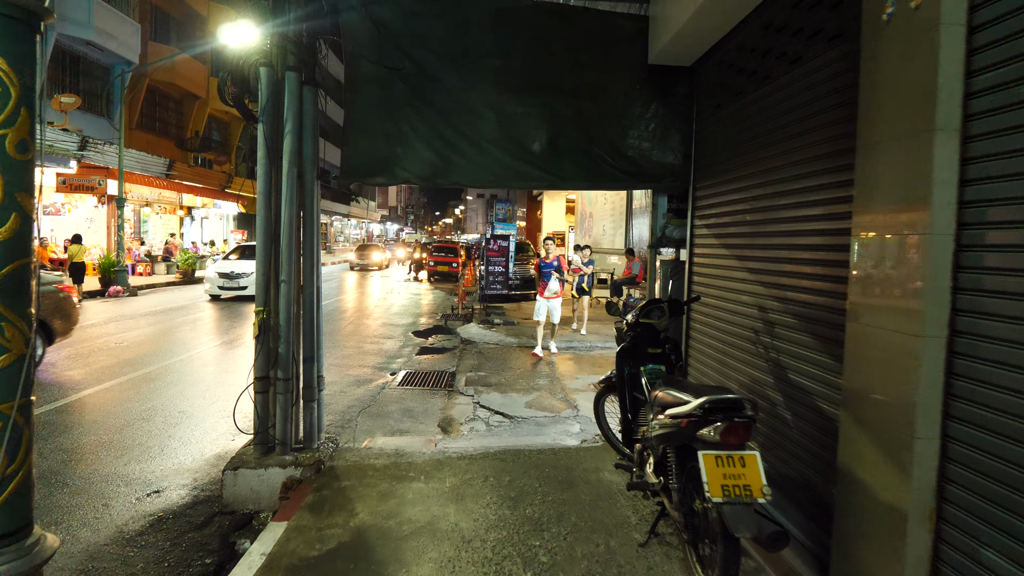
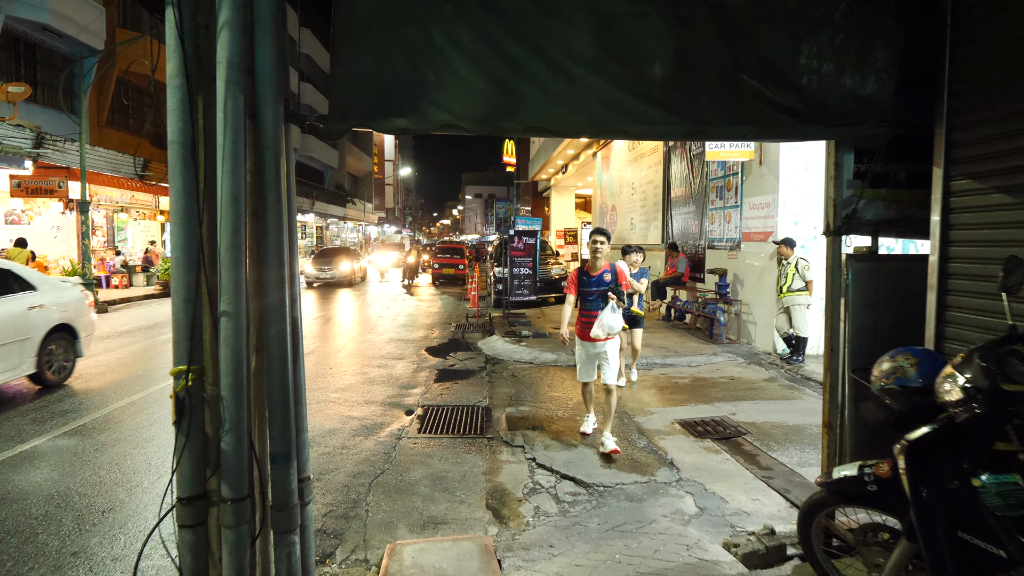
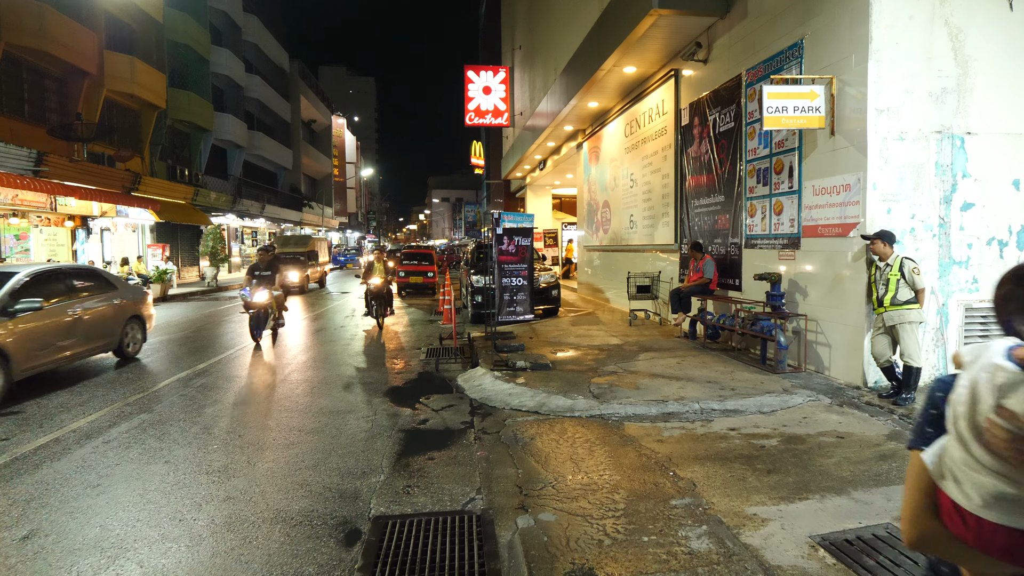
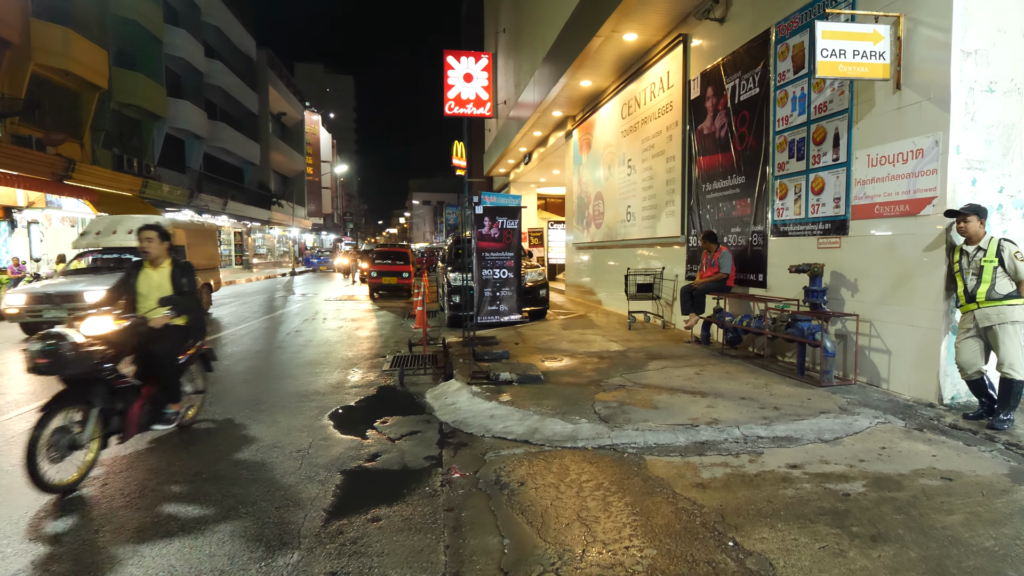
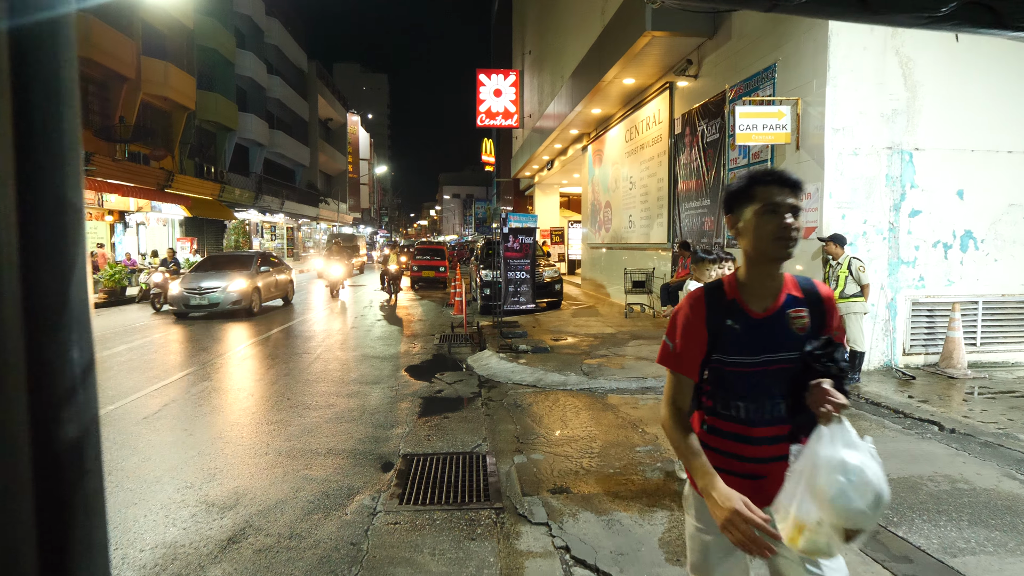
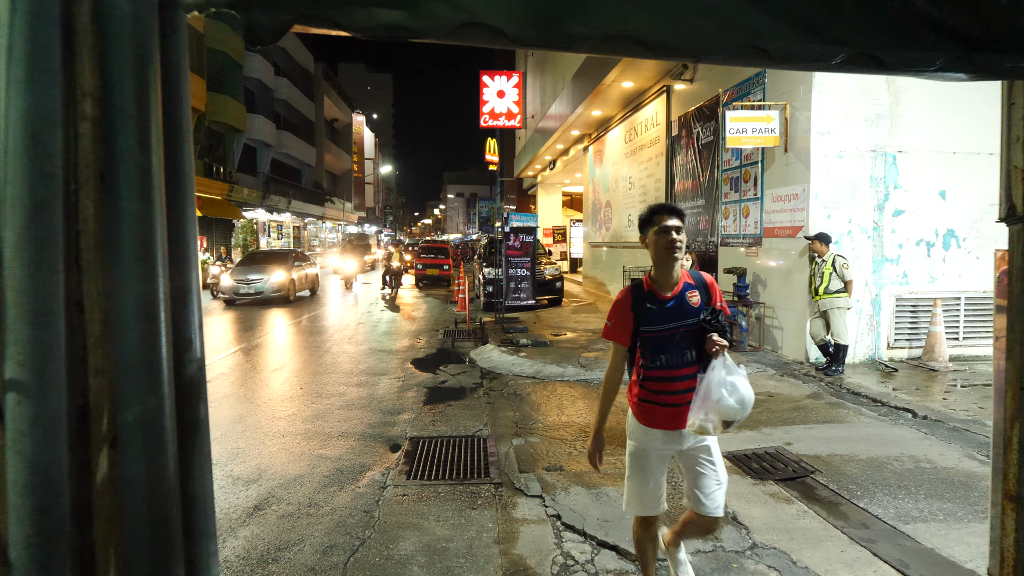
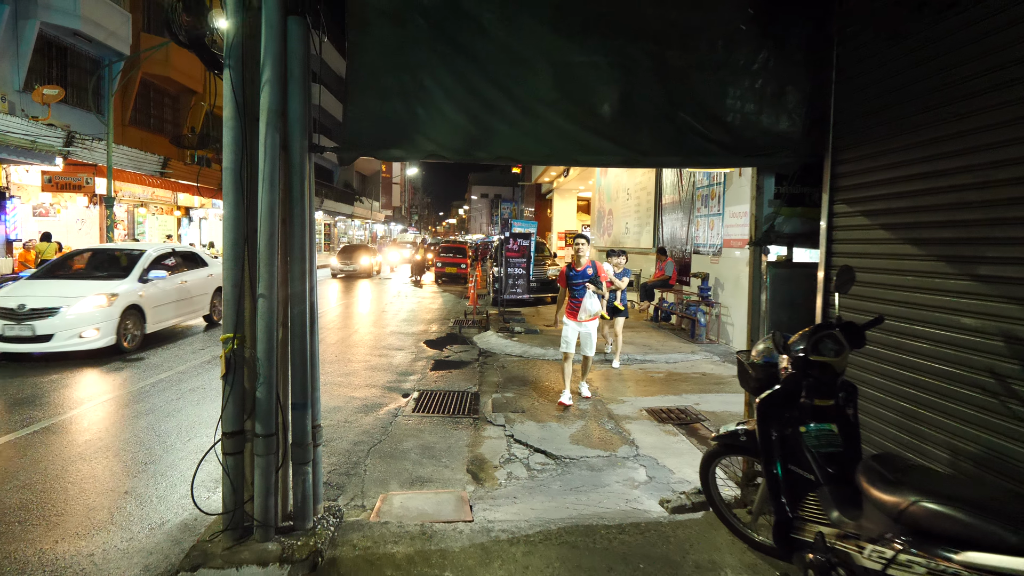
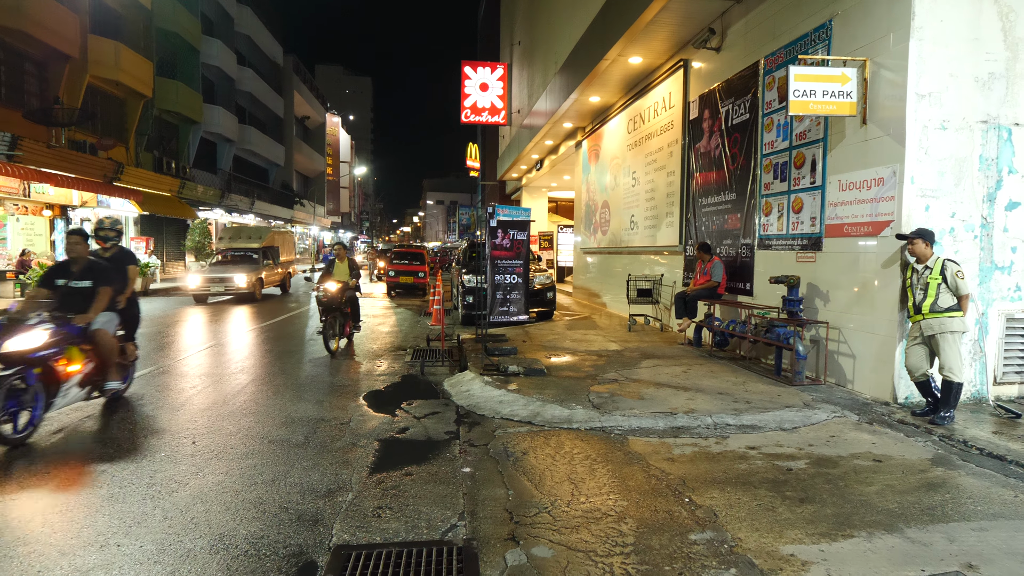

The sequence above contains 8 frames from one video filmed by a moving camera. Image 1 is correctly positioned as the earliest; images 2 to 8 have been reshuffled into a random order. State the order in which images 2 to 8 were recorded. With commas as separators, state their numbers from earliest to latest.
7, 2, 6, 5, 3, 8, 4
